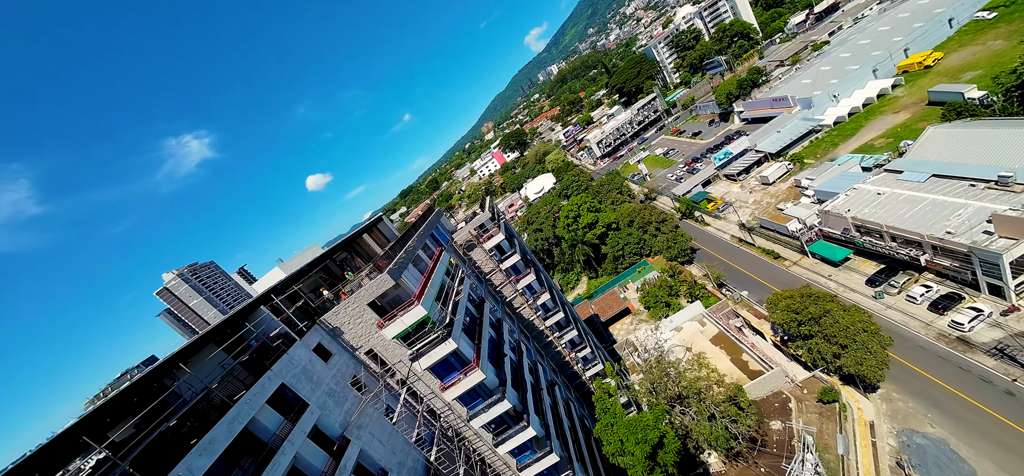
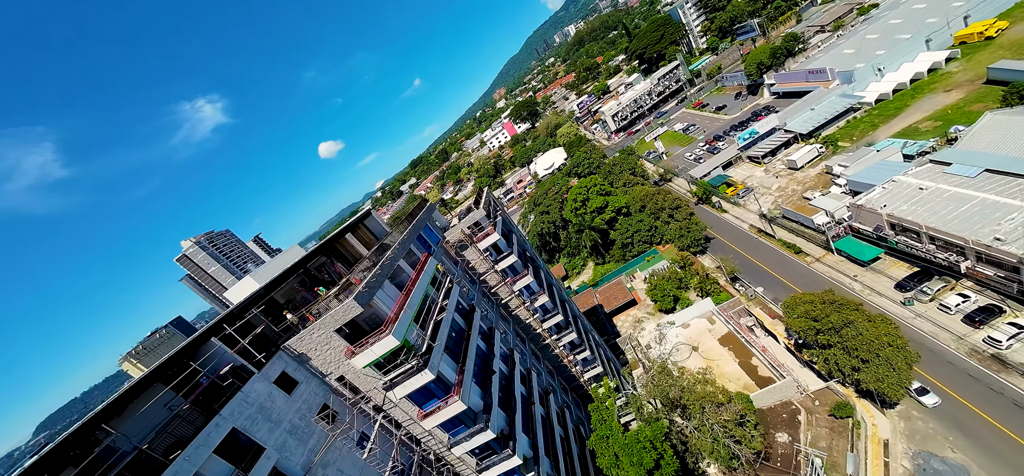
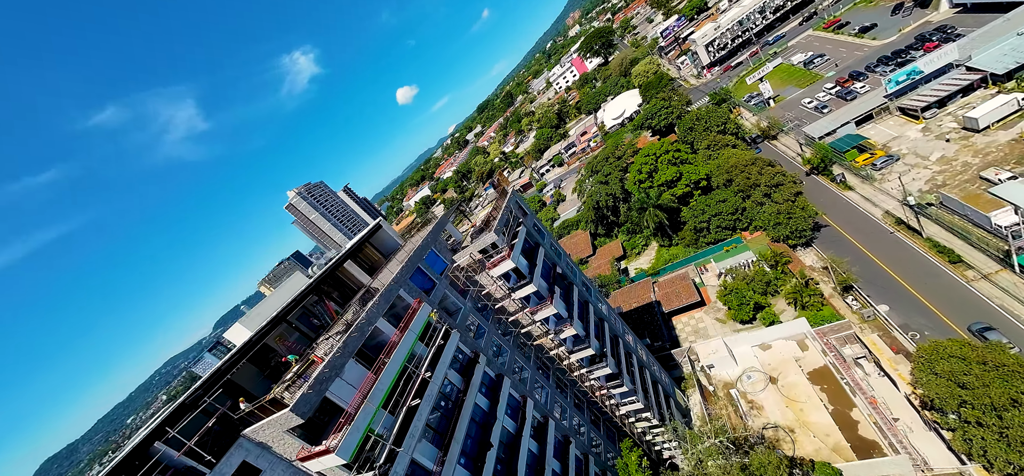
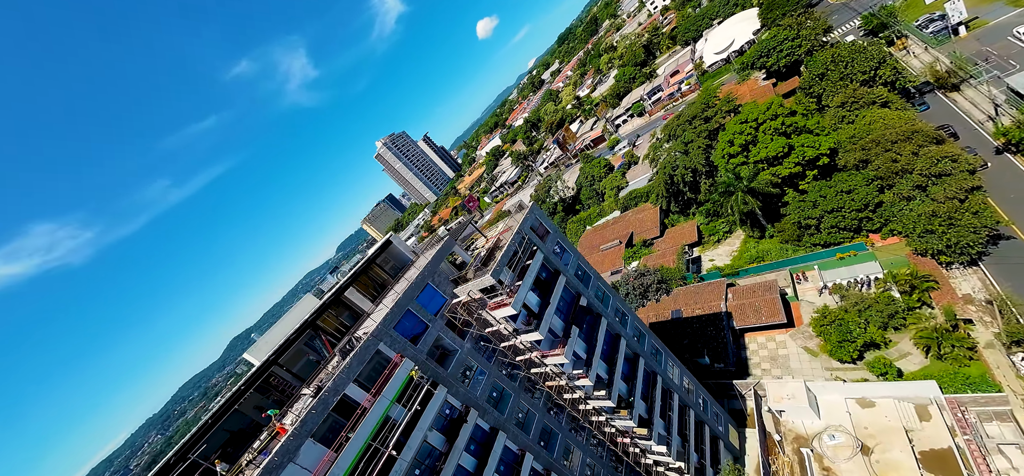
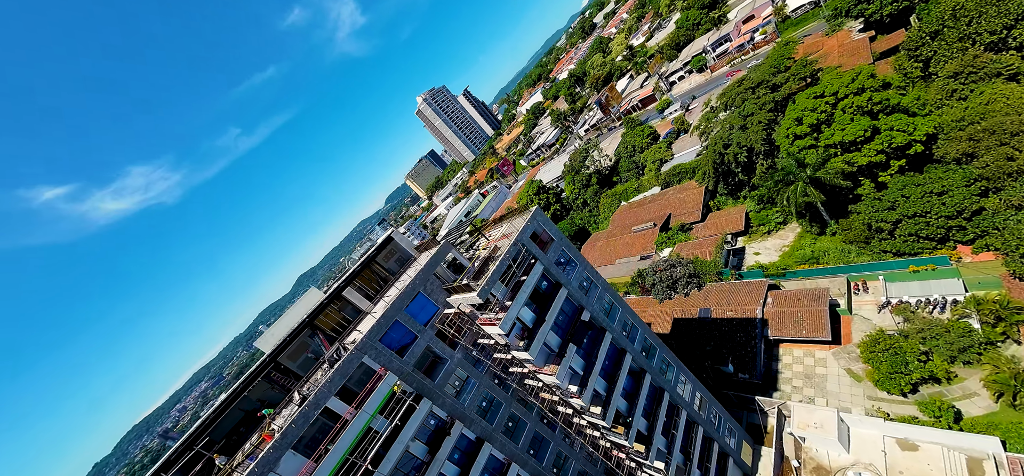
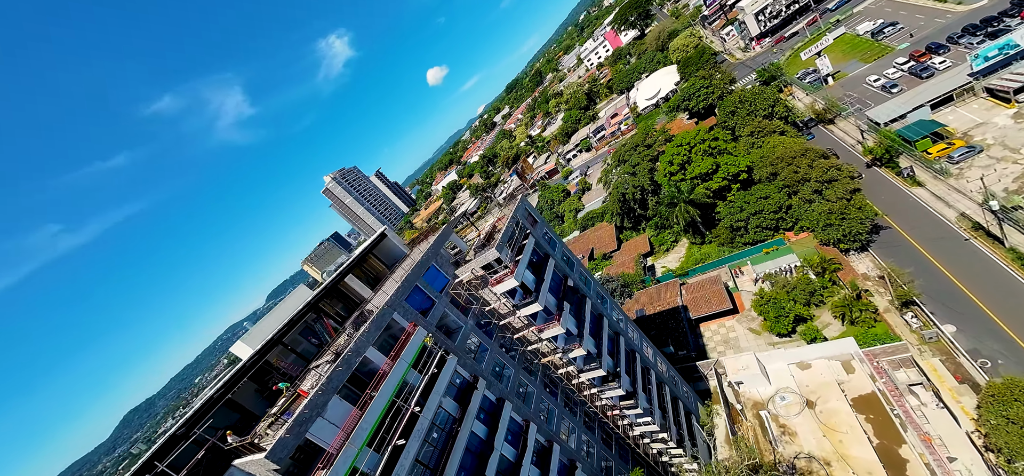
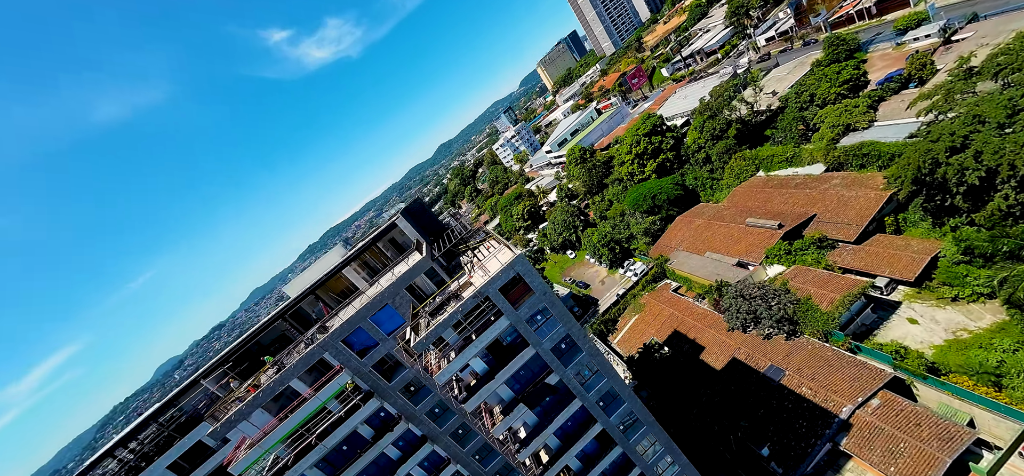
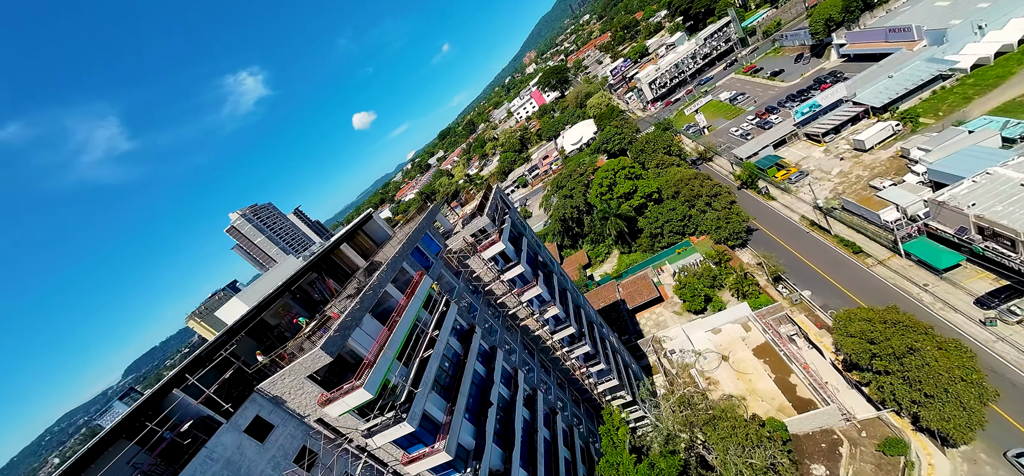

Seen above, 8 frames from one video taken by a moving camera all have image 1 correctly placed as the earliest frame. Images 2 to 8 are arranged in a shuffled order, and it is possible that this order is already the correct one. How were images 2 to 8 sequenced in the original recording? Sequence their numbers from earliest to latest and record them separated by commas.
2, 8, 3, 6, 4, 5, 7
